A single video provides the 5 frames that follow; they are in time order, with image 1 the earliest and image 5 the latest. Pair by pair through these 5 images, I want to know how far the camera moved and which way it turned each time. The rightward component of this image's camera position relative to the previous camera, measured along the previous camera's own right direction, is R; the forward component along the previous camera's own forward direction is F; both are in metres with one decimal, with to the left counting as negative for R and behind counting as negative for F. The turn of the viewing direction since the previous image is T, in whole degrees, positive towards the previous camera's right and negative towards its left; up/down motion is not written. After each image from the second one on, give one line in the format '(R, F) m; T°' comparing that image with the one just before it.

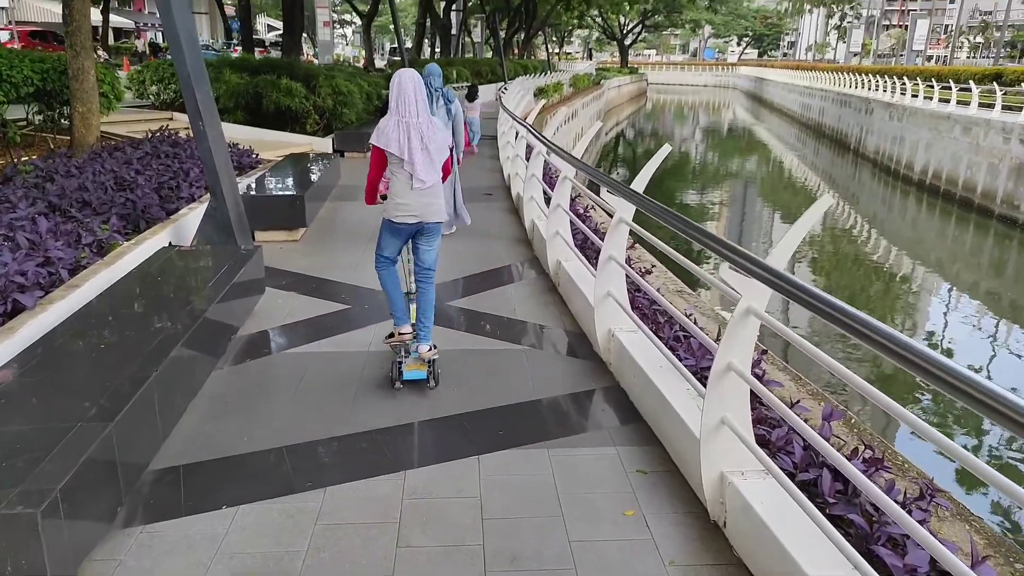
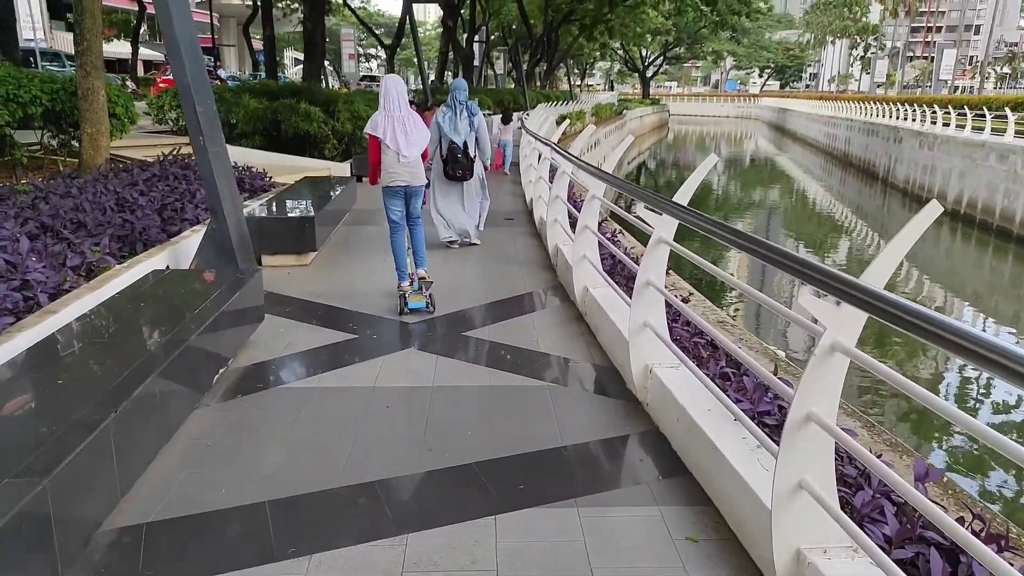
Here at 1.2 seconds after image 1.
(0.0, +0.4) m; -2°
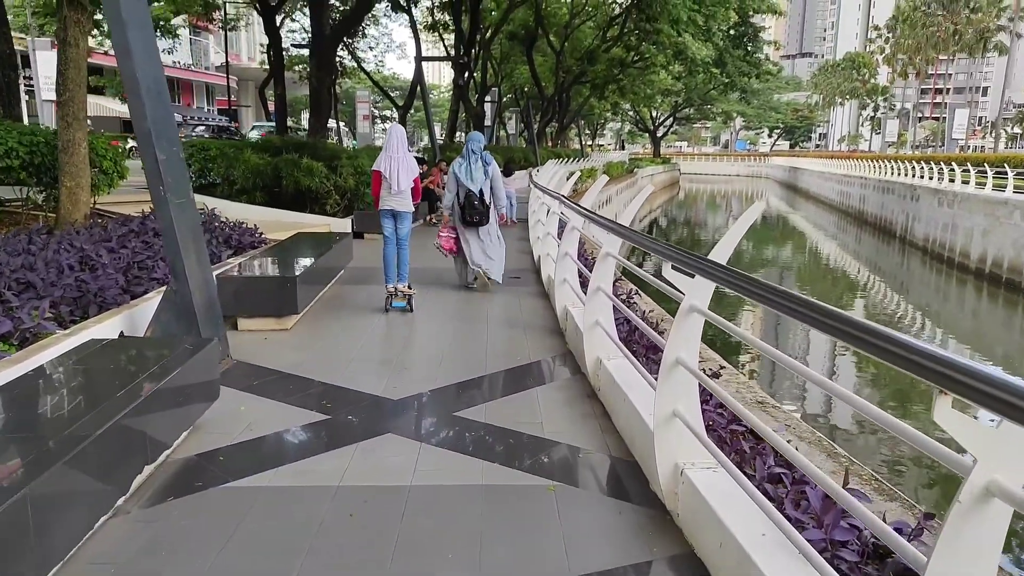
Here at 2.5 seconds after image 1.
(+0.1, +0.6) m; -1°
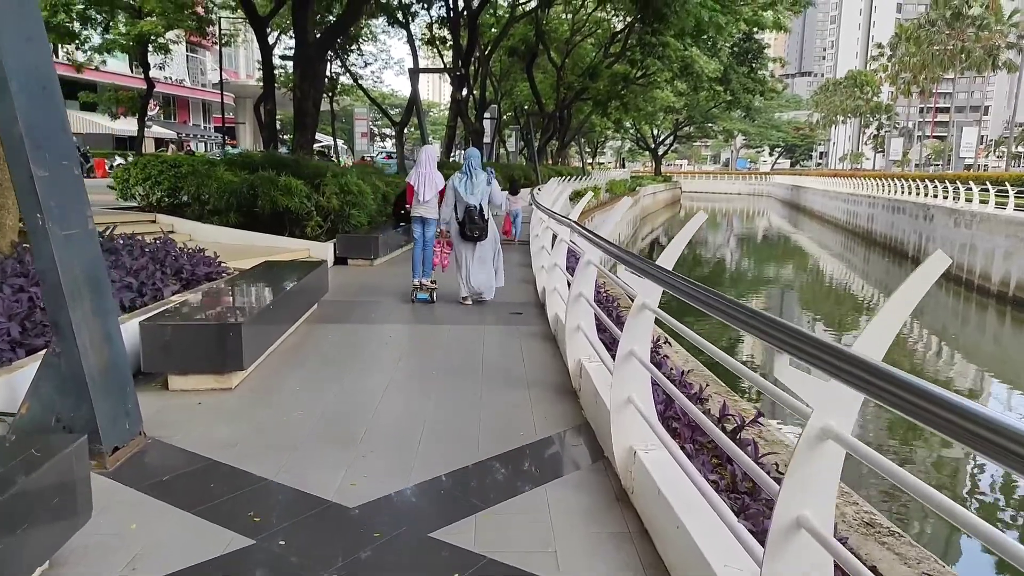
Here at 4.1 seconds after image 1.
(0.0, +1.1) m; 0°
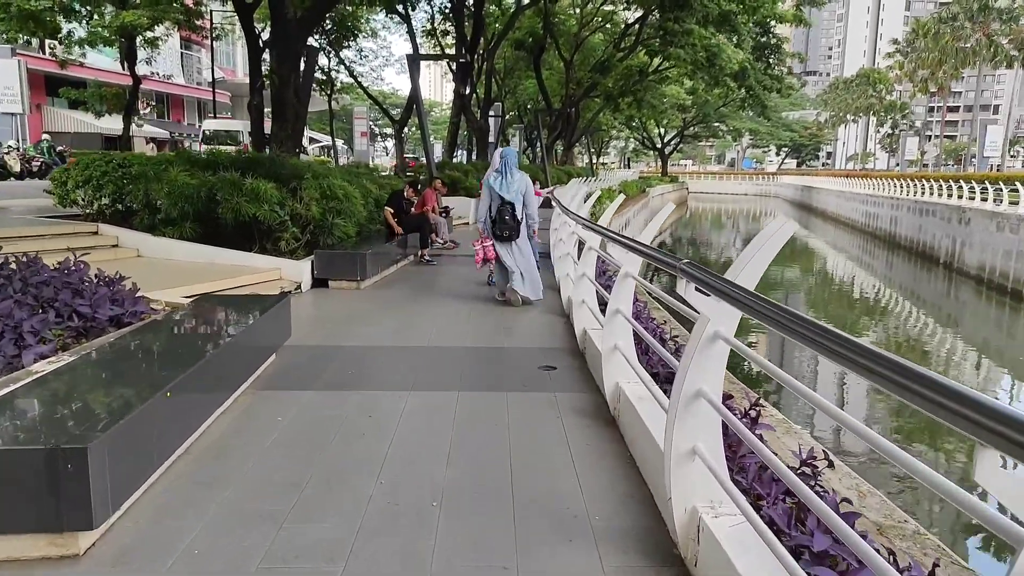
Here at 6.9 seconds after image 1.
(-0.2, +1.9) m; 0°
